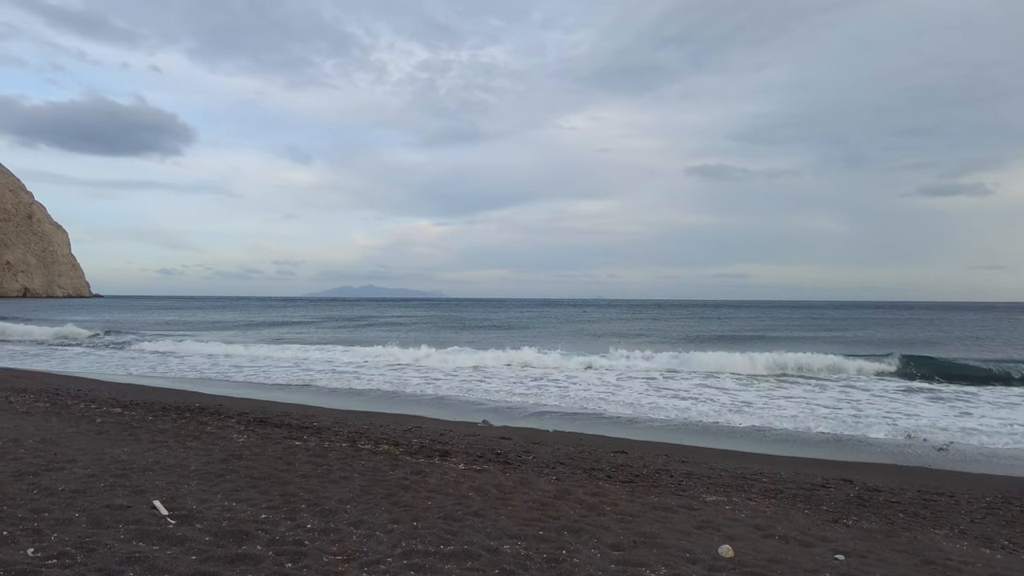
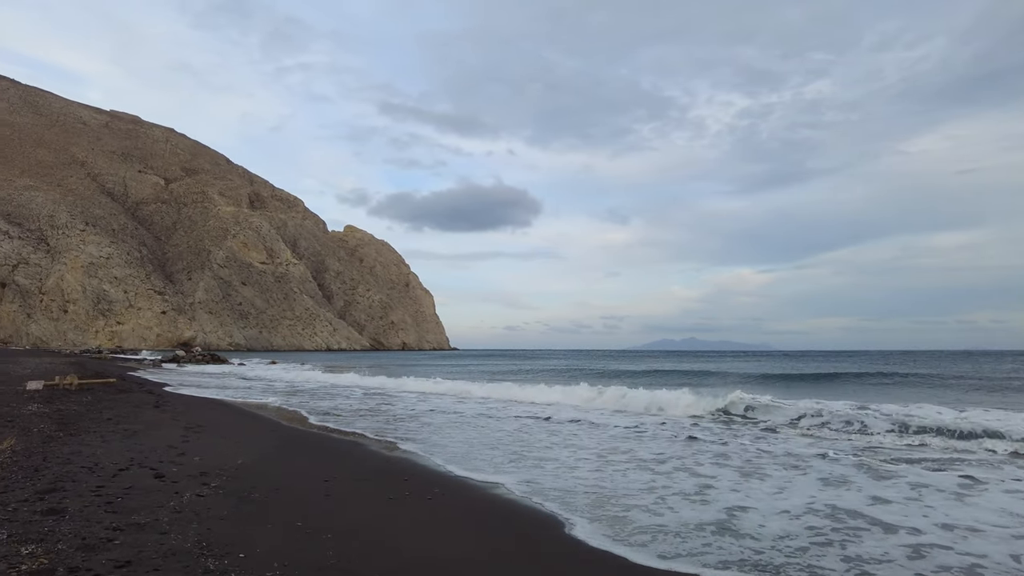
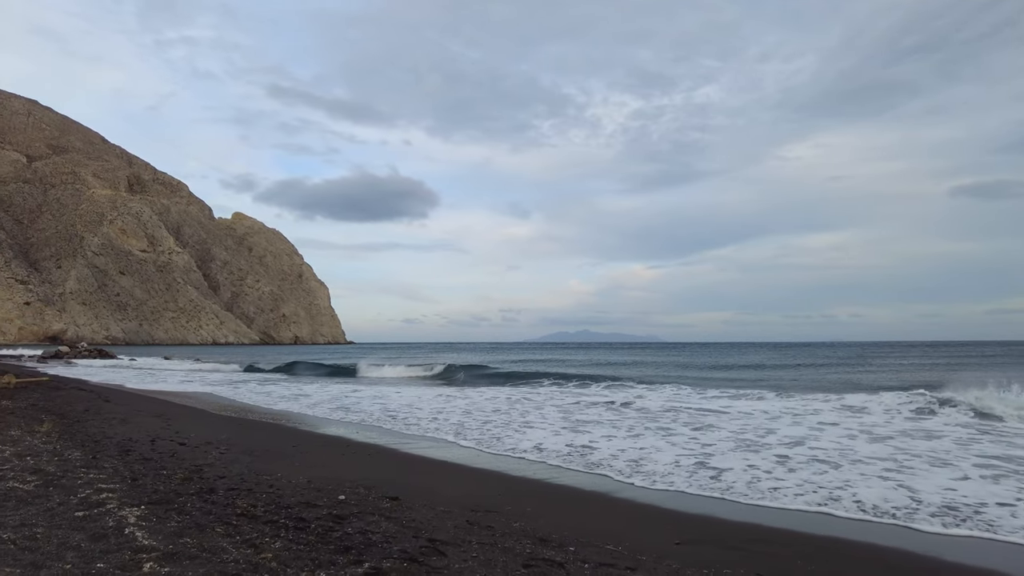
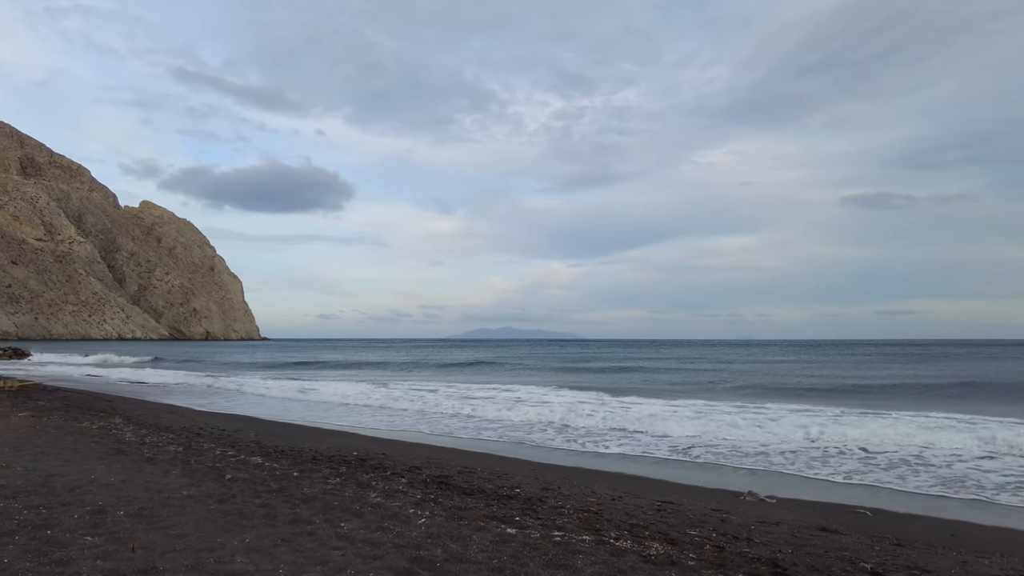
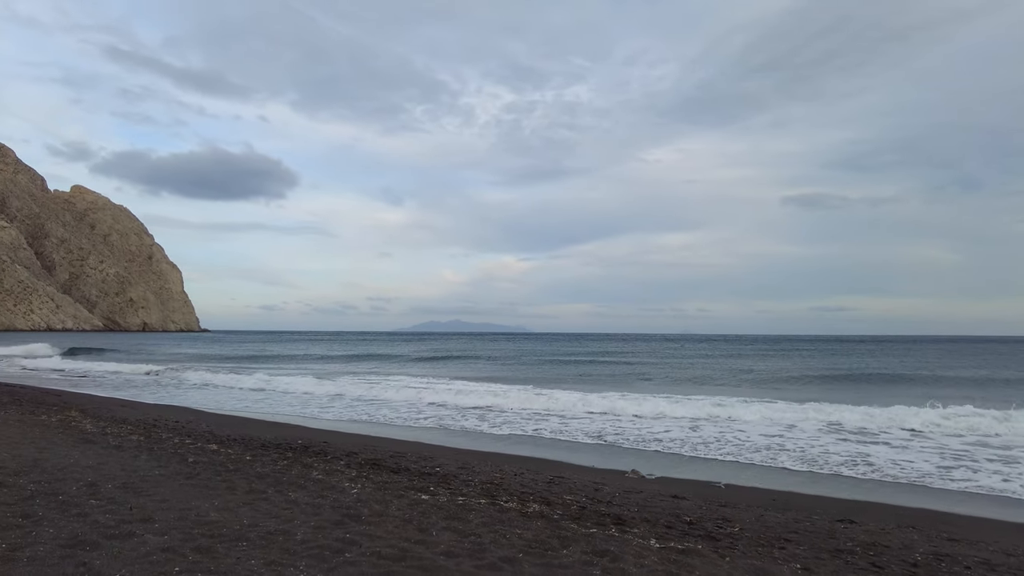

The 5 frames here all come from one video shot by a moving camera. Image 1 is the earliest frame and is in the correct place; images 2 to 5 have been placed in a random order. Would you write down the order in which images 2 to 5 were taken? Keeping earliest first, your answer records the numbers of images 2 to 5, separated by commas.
5, 4, 3, 2
